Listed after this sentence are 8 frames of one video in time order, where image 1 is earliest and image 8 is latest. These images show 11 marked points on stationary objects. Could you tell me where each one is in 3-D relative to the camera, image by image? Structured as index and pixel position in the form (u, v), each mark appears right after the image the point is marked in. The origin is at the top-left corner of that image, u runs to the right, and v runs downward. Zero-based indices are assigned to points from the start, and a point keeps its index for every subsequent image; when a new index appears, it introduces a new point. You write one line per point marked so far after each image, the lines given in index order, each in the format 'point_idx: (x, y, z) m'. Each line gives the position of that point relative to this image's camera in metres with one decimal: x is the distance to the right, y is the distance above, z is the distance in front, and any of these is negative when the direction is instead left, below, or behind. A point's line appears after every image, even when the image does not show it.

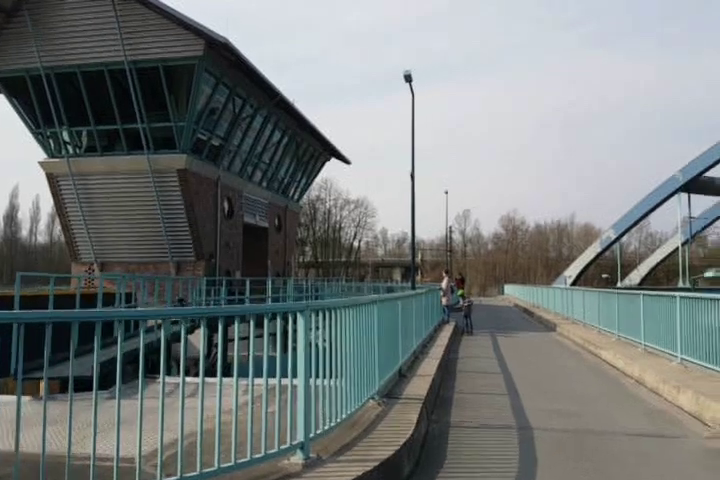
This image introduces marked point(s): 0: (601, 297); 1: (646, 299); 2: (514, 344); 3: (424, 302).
0: (+8.3, -1.9, +18.5) m
1: (+7.6, -1.5, +13.6) m
2: (+5.1, -3.5, +18.2) m
3: (+1.9, -1.9, +15.9) m
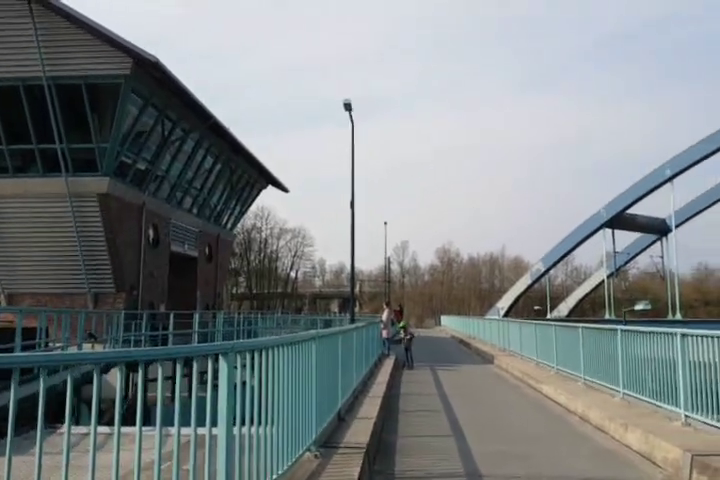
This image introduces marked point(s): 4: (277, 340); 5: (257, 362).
0: (+6.2, -3.0, +18.7) m
1: (+6.1, -2.4, +13.8) m
2: (+3.0, -4.6, +18.1) m
3: (+0.1, -2.8, +15.5) m
4: (-1.0, -1.1, +6.1) m
5: (-1.1, -1.3, +5.8) m
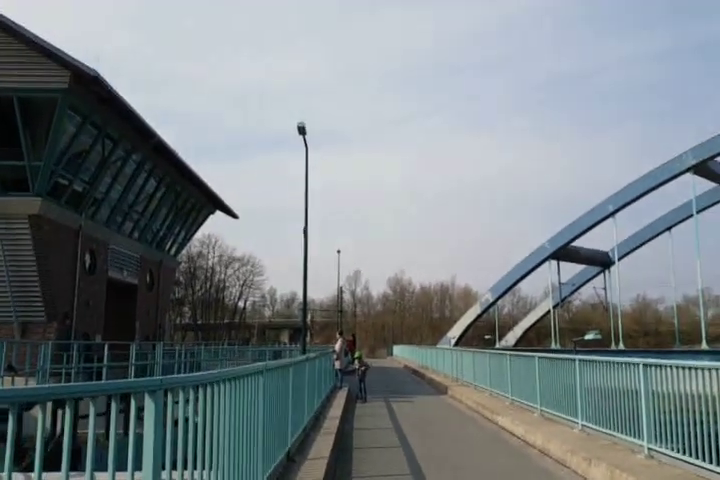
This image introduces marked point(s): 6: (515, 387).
0: (+4.5, -4.0, +18.7) m
1: (+4.8, -3.1, +13.9) m
2: (+1.4, -5.5, +17.7) m
3: (-1.2, -3.5, +14.9) m
4: (-1.5, -1.4, +5.6) m
5: (-1.6, -1.5, +5.3) m
6: (+4.7, -4.3, +16.0) m
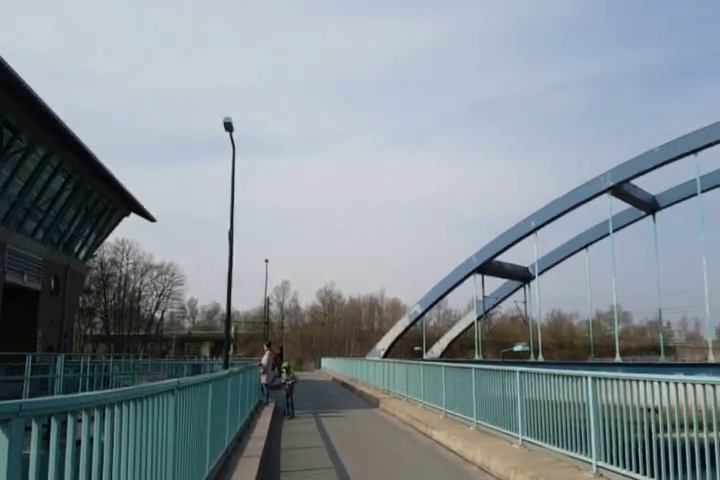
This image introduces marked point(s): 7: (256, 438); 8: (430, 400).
0: (+2.1, -4.4, +18.5) m
1: (+3.0, -3.4, +13.8) m
2: (-0.9, -5.8, +17.1) m
3: (-3.1, -3.7, +14.1) m
4: (-2.1, -1.3, +4.9) m
5: (-2.2, -1.5, +4.5) m
6: (+2.6, -4.6, +15.9) m
7: (-2.4, -4.4, +12.3) m
8: (+2.3, -5.2, +17.8) m
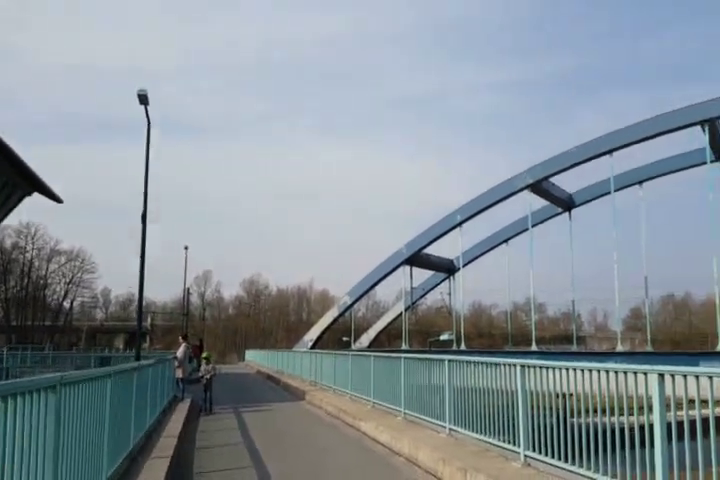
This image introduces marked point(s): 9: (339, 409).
0: (-0.4, -4.1, +18.3) m
1: (+1.2, -3.1, +13.8) m
2: (-3.1, -5.4, +16.5) m
3: (-4.9, -3.3, +13.3) m
4: (-2.7, -1.1, +4.2) m
5: (-2.7, -1.3, +3.9) m
6: (+0.5, -4.3, +15.8) m
7: (-4.0, -4.1, +11.6) m
8: (-0.1, -4.9, +17.7) m
9: (-0.7, -5.1, +16.5) m
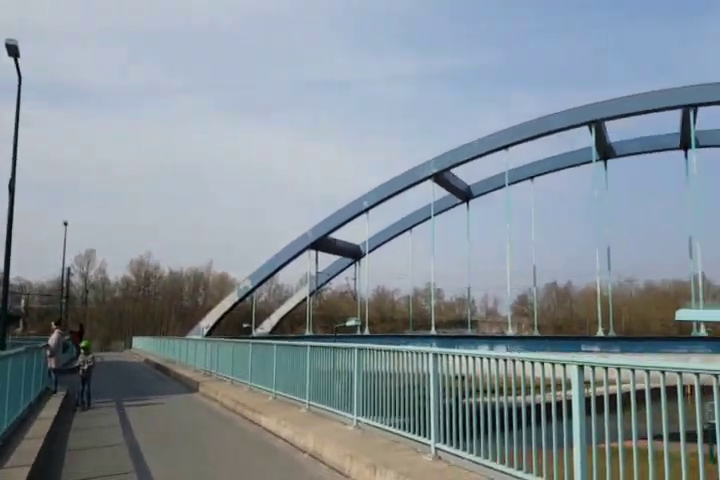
0: (-3.5, -3.5, +17.6) m
1: (-1.2, -2.7, +13.4) m
2: (-6.0, -4.8, +15.4) m
3: (-7.1, -2.8, +11.8) m
4: (-3.3, -0.9, +3.3) m
5: (-3.3, -1.0, +2.9) m
6: (-2.3, -3.8, +15.3) m
7: (-6.0, -3.6, +10.4) m
8: (-3.2, -4.3, +17.1) m
9: (-3.6, -4.5, +15.8) m
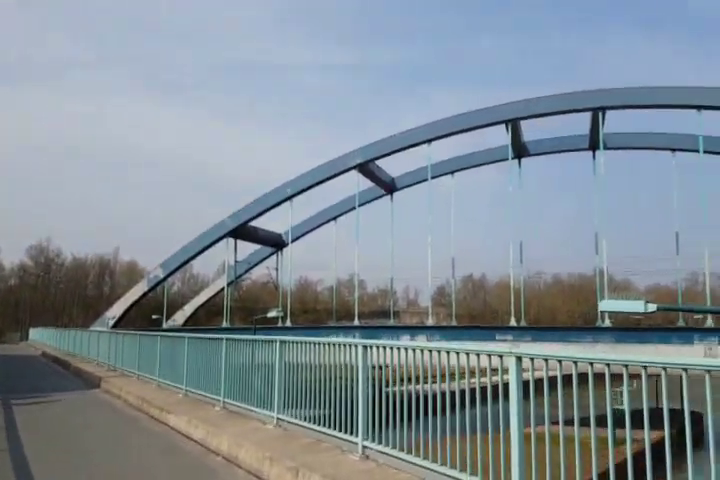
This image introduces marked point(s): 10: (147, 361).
0: (-6.0, -3.0, +16.6) m
1: (-3.0, -2.4, +12.7) m
2: (-8.1, -4.3, +14.1) m
3: (-8.7, -2.4, +10.4) m
4: (-3.7, -0.7, +2.4) m
5: (-3.6, -0.9, +2.0) m
6: (-4.4, -3.5, +14.5) m
7: (-7.4, -3.2, +9.1) m
8: (-5.6, -3.9, +16.1) m
9: (-5.8, -4.1, +14.8) m
10: (-7.0, -3.9, +18.3) m
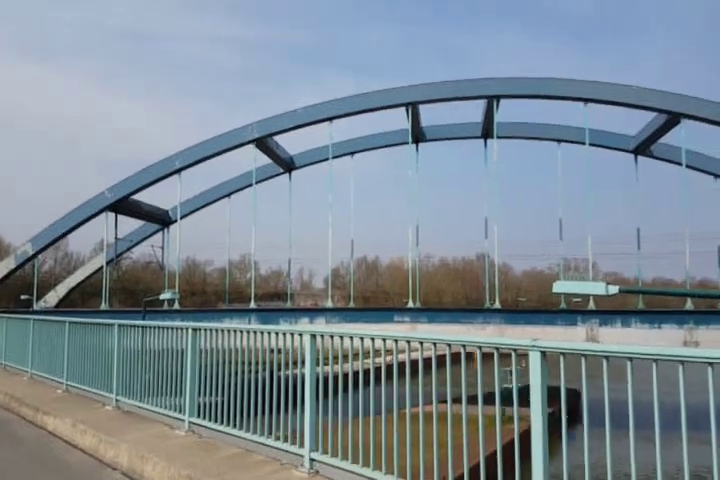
0: (-8.6, -2.2, +14.5) m
1: (-4.9, -1.8, +11.2) m
2: (-10.3, -3.6, +11.7) m
3: (-10.1, -1.7, +7.8) m
4: (-3.6, -0.5, +0.9) m
5: (-3.4, -0.6, +0.6) m
6: (-6.7, -2.8, +12.8) m
7: (-8.6, -2.7, +6.9) m
8: (-8.1, -3.1, +14.1) m
9: (-8.1, -3.4, +12.8) m
10: (-10.0, -3.1, +16.0) m
